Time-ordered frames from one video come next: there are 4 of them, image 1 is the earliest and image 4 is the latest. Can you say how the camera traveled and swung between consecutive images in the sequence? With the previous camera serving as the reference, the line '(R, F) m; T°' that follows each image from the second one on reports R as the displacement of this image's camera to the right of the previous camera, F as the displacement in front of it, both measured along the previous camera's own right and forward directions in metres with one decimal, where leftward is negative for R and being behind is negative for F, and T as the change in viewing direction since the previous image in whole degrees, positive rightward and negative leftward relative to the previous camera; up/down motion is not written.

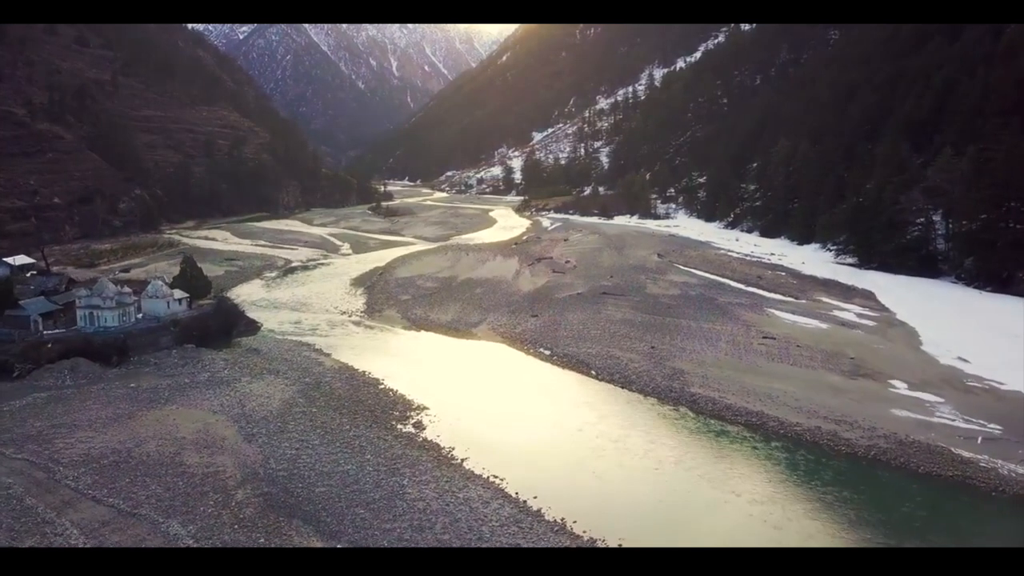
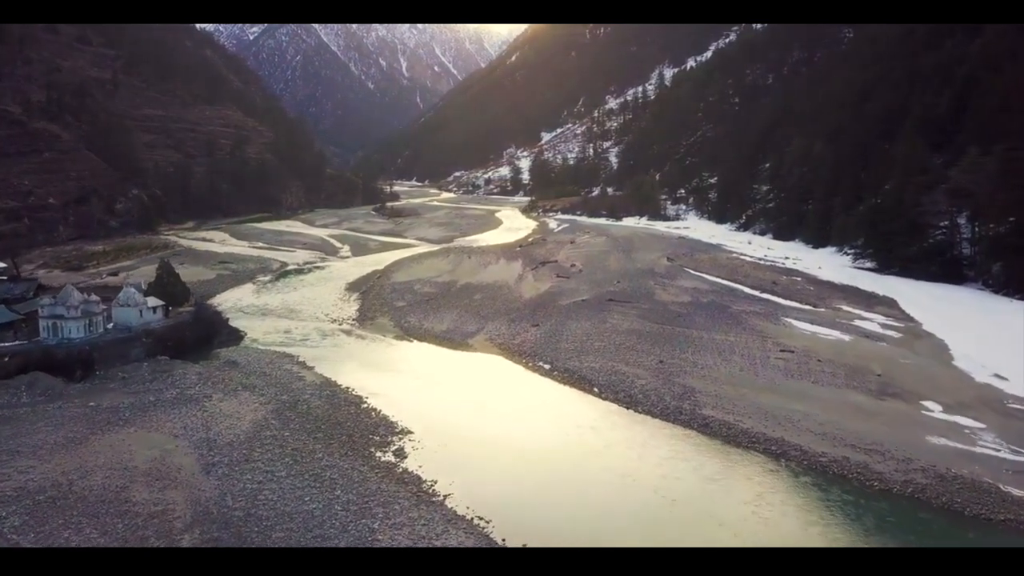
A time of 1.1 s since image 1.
(+0.3, +1.1) m; -1°
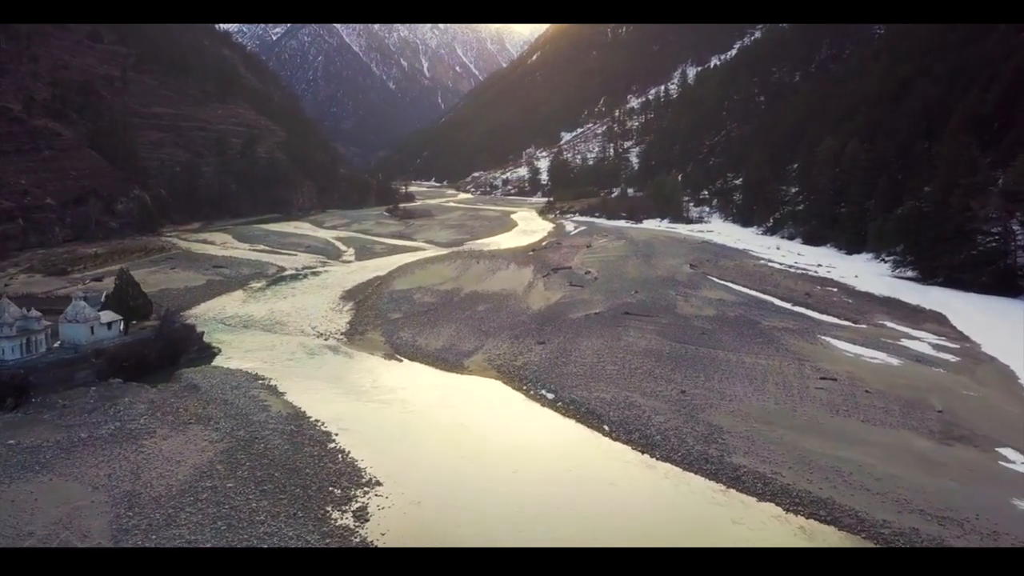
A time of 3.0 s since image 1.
(+0.4, +1.8) m; -2°
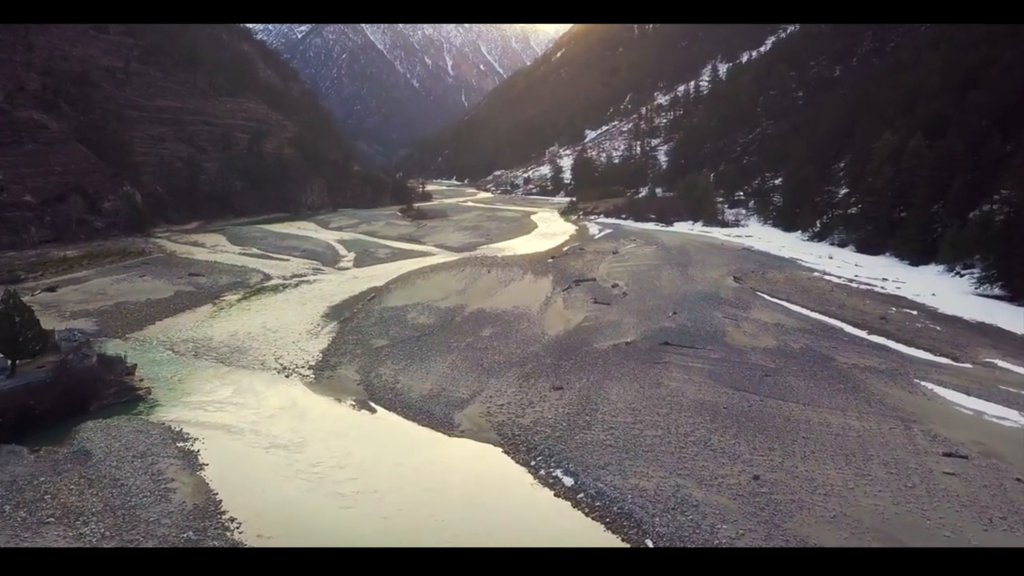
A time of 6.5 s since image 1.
(+0.2, +3.3) m; -2°
